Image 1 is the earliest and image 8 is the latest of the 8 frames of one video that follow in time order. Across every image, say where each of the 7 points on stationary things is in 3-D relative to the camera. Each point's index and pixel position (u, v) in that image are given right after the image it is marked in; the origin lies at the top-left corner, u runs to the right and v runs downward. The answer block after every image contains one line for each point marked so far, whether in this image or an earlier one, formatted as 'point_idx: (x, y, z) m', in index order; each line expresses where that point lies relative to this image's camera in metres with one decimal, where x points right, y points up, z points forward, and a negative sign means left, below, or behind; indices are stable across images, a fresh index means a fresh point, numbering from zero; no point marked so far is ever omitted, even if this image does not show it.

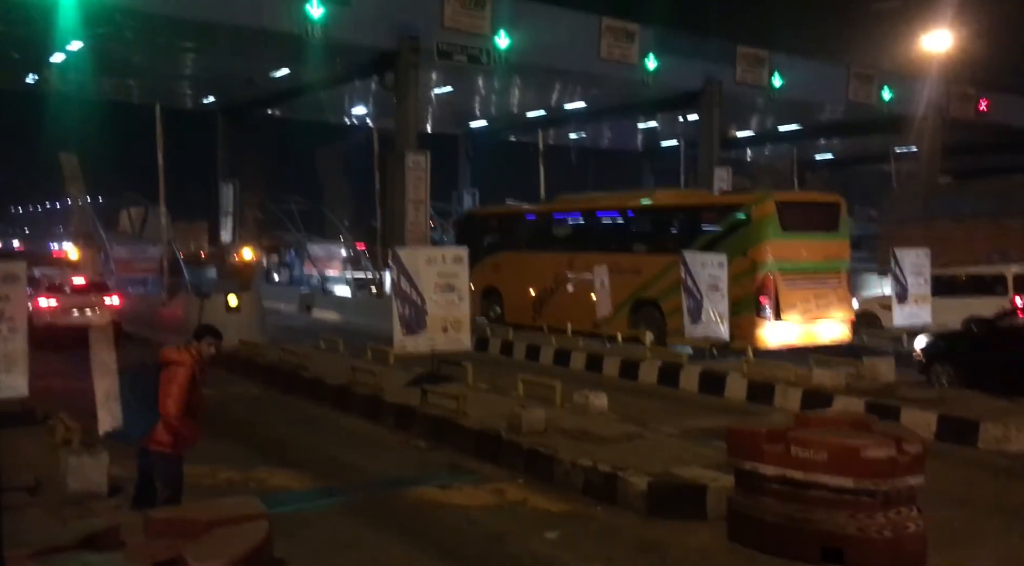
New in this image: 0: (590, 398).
0: (+0.7, -1.0, +10.4) m
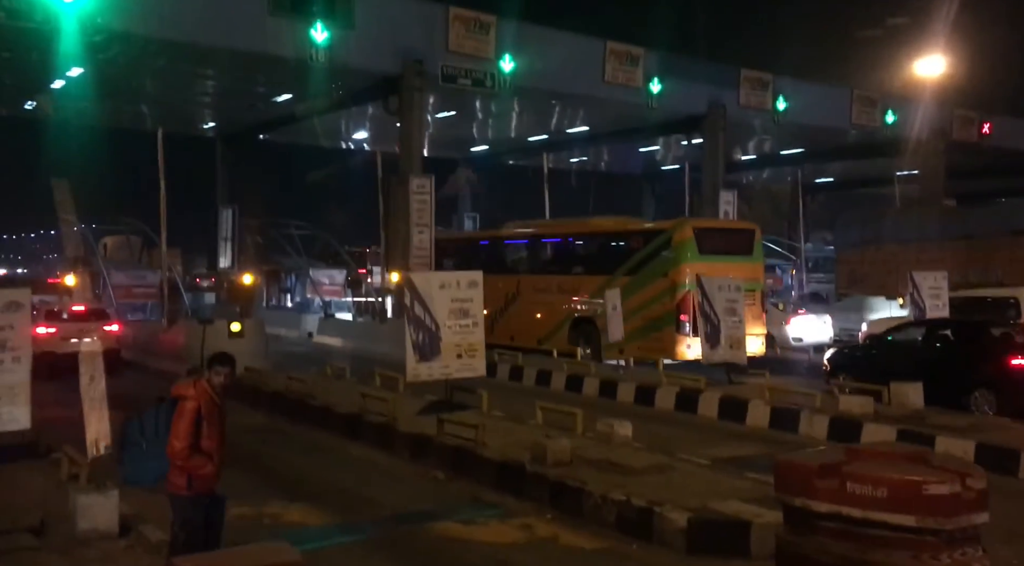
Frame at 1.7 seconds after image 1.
0: (+0.9, -1.2, +10.0) m
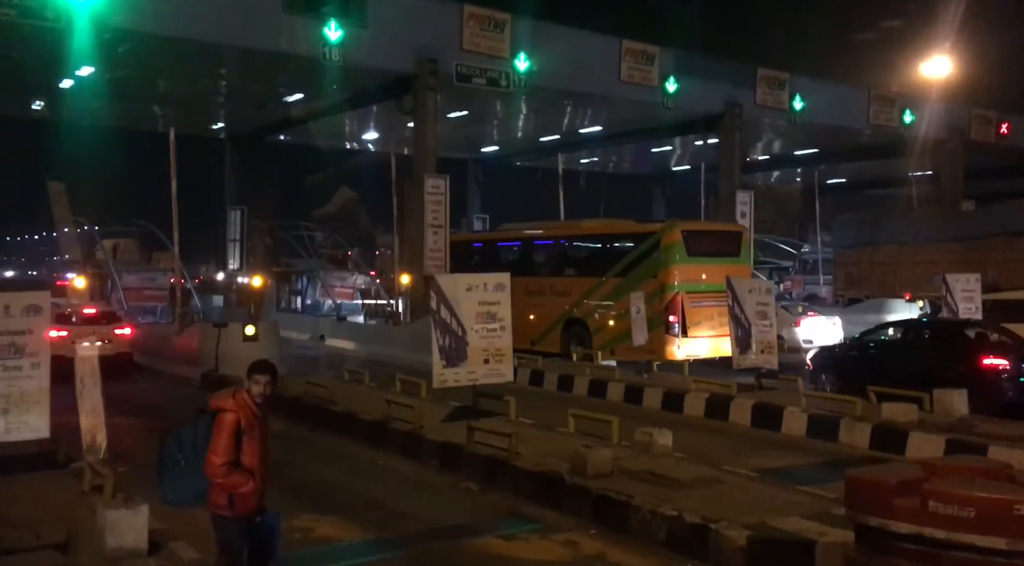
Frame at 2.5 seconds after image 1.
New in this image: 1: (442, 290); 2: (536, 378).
0: (+1.2, -1.2, +9.6) m
1: (-0.7, -0.1, +12.2) m
2: (+0.4, -1.4, +18.0) m
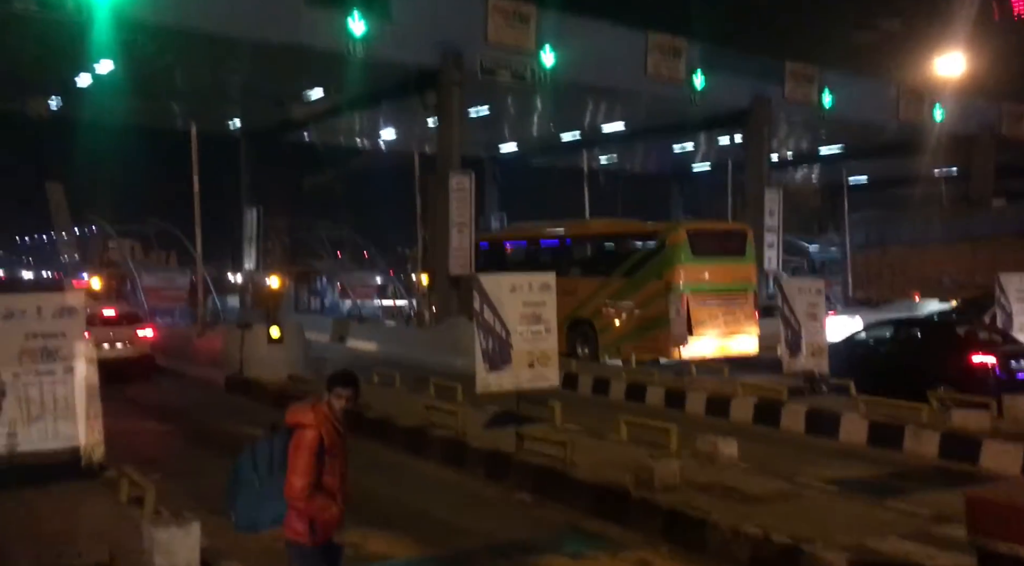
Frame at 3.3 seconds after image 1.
0: (+1.6, -1.2, +9.1) m
1: (-0.3, -0.1, +11.7) m
2: (+0.8, -1.4, +17.5) m
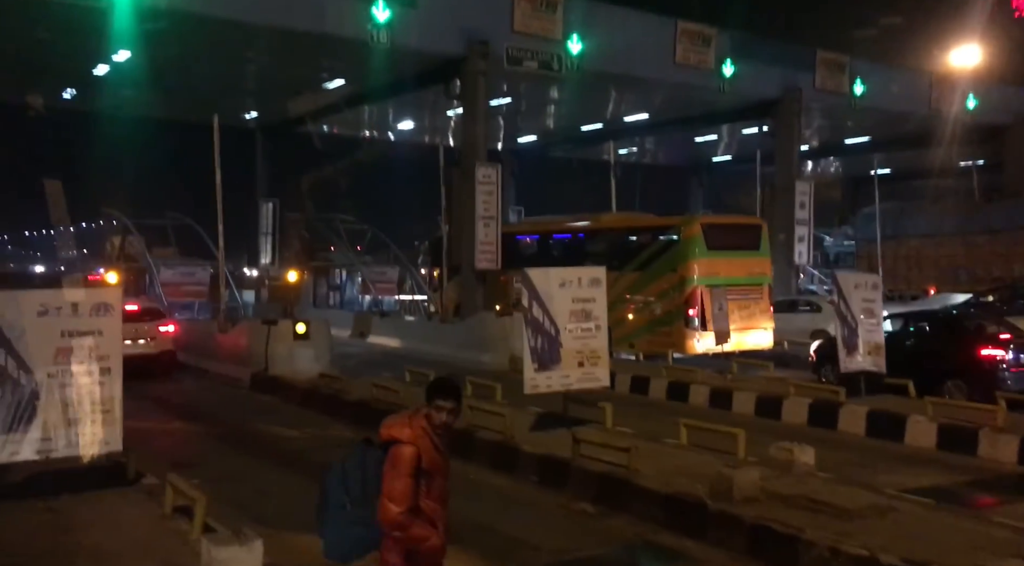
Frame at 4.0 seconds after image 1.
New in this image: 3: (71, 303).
0: (+2.0, -1.2, +8.5) m
1: (+0.2, 0.0, +11.1) m
2: (+1.3, -1.4, +16.9) m
3: (-3.1, -0.1, +8.4) m
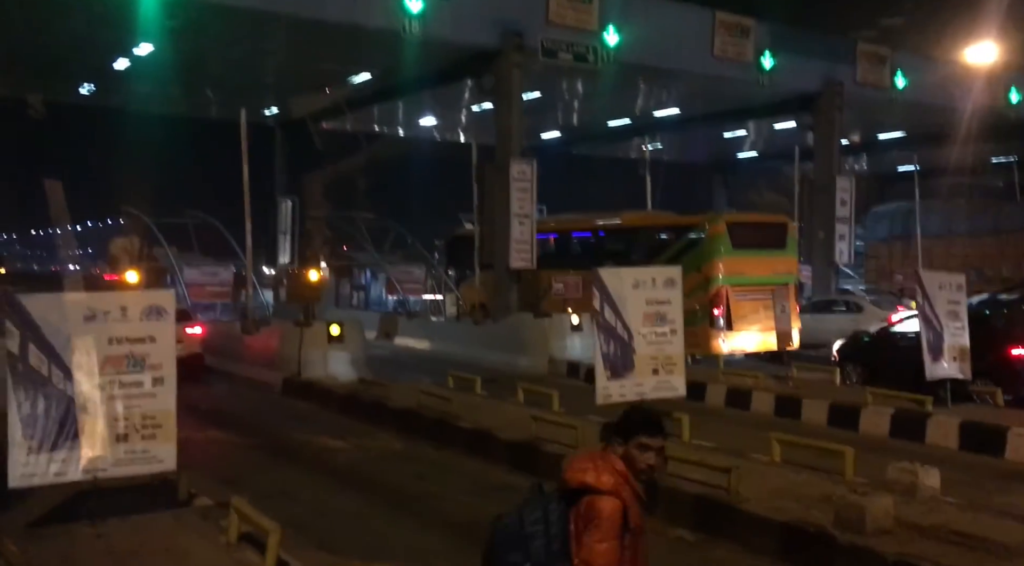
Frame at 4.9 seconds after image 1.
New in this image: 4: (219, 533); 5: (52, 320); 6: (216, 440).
0: (+2.6, -1.2, +7.7) m
1: (+0.8, 0.0, +10.3) m
2: (+2.0, -1.4, +16.1) m
3: (-2.5, -0.2, +7.6) m
4: (-1.8, -1.5, +7.2) m
5: (-2.9, -0.2, +7.5) m
6: (-3.2, -1.7, +12.8) m
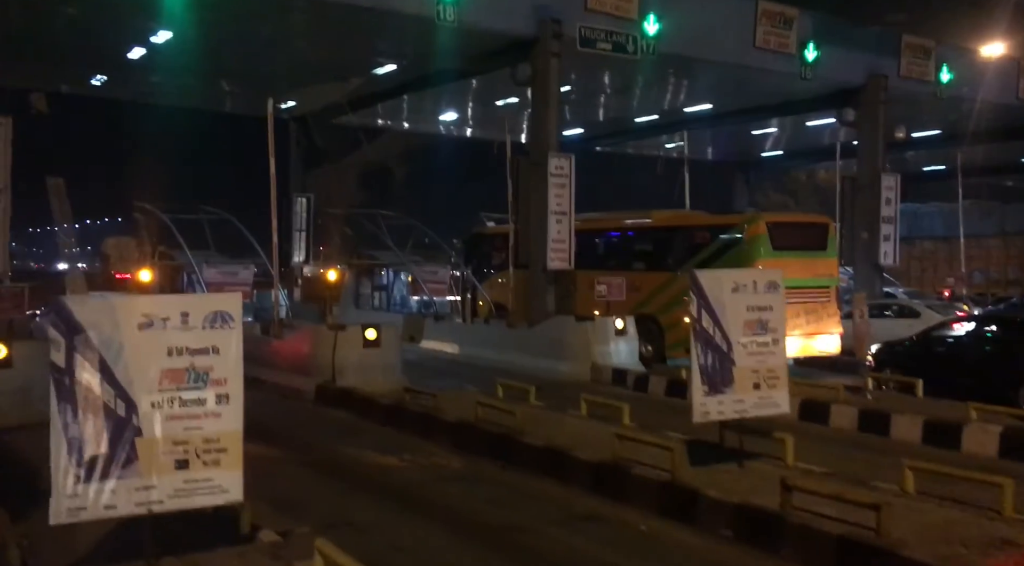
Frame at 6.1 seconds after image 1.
0: (+3.3, -1.3, +6.6) m
1: (+1.5, -0.1, +9.2) m
2: (+2.6, -1.4, +15.0) m
3: (-1.8, -0.2, +6.5) m
4: (-1.1, -1.5, +6.1) m
5: (-2.2, -0.3, +6.4) m
6: (-2.5, -1.7, +11.7) m
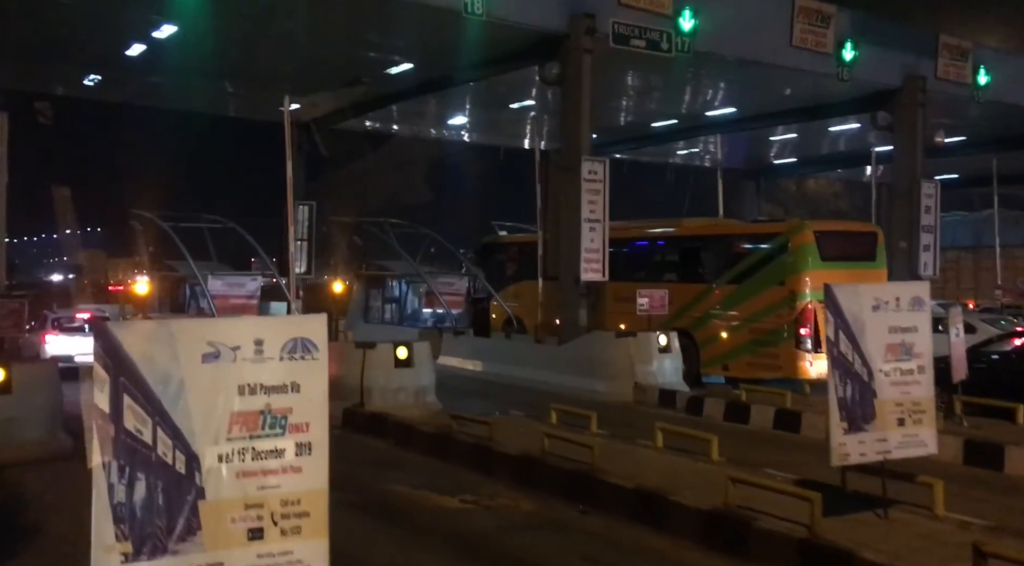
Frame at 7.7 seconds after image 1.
0: (+4.0, -1.4, +5.2) m
1: (+2.2, -0.2, +7.8) m
2: (+3.2, -1.6, +13.6) m
3: (-1.1, -0.3, +5.1) m
4: (-0.4, -1.6, +4.6) m
5: (-1.5, -0.3, +5.0) m
6: (-1.9, -1.8, +10.2) m
